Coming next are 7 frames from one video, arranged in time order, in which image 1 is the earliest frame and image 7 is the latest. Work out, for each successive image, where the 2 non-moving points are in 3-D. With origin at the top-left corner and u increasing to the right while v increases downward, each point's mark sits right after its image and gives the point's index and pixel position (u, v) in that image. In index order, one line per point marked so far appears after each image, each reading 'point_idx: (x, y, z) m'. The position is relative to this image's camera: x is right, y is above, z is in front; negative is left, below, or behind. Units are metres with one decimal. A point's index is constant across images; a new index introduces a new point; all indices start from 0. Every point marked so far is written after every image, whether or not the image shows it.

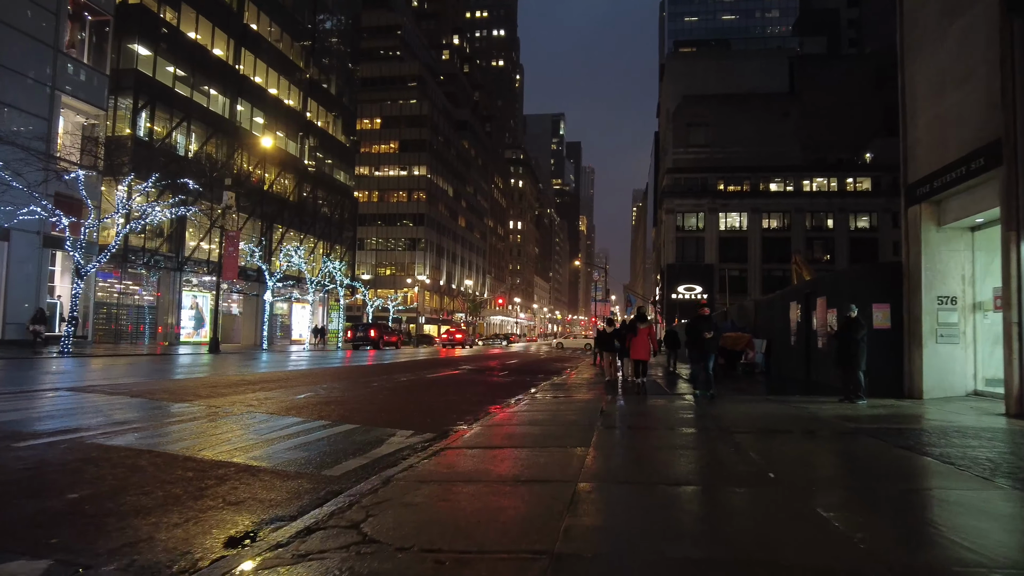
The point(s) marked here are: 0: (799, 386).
0: (+6.8, -2.4, +15.5) m
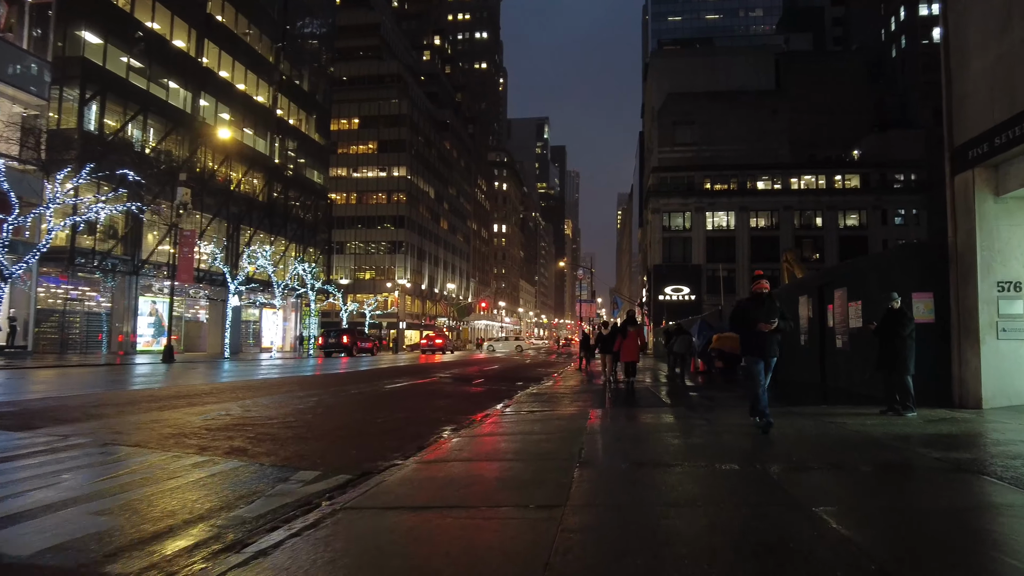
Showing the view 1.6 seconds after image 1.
0: (+6.2, -2.2, +13.3) m
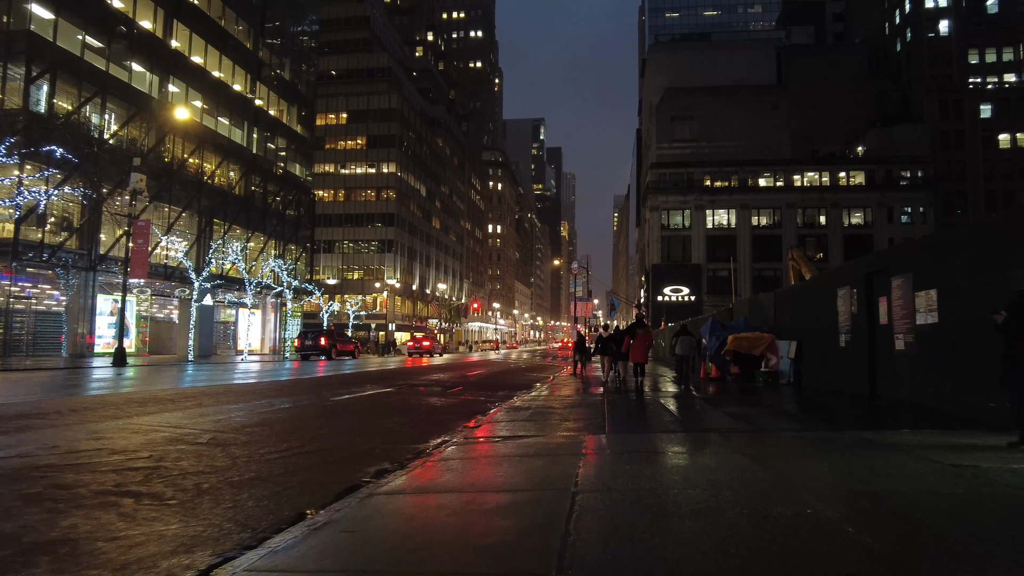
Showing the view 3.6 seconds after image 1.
0: (+5.8, -2.0, +10.4) m
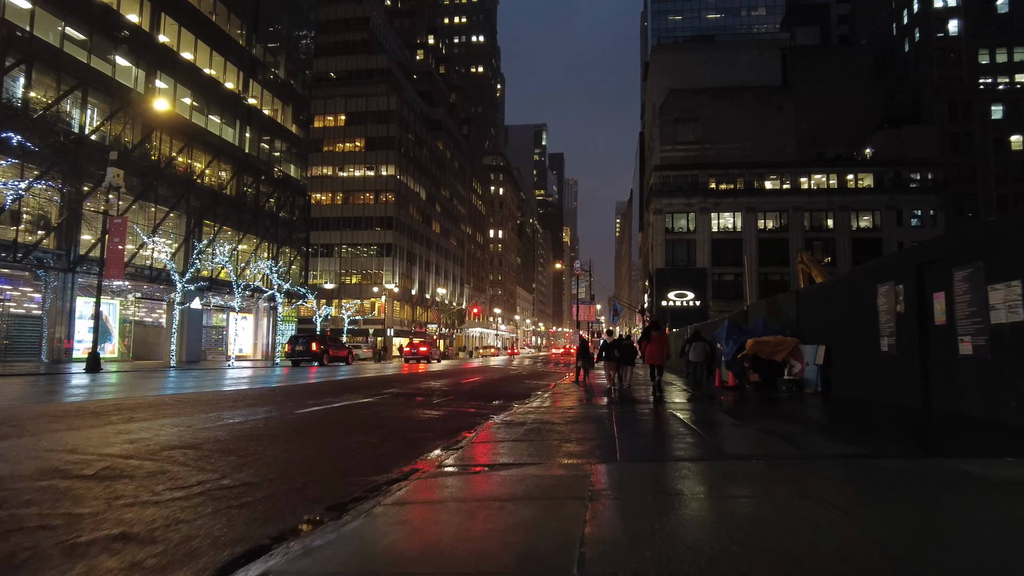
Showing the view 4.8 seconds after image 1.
0: (+5.7, -1.9, +8.7) m
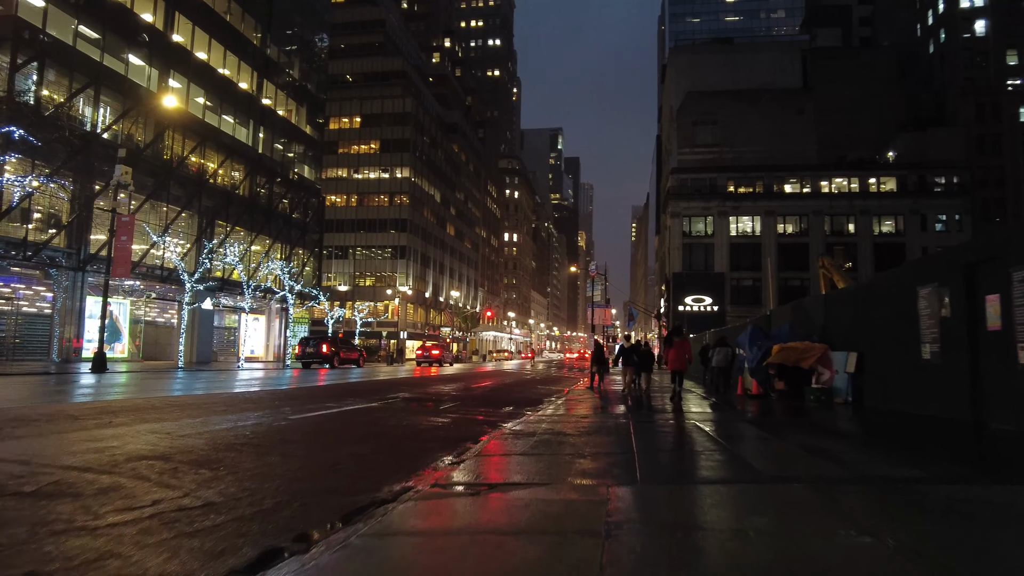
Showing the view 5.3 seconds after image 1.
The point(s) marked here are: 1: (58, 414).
0: (+5.8, -1.9, +7.8) m
1: (-6.5, -1.8, +9.3) m
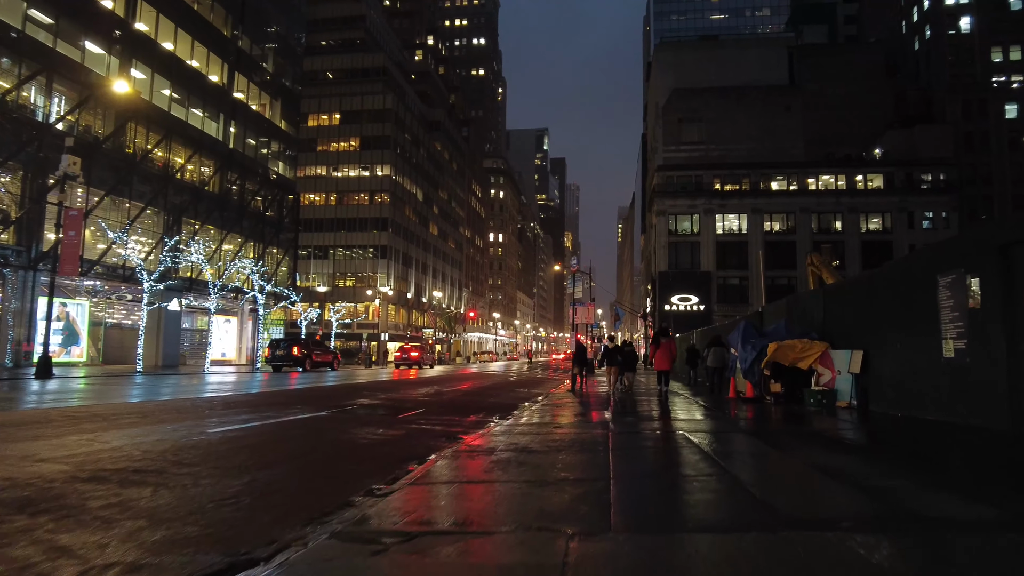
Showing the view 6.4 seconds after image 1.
0: (+5.3, -1.7, +6.3) m
1: (-7.0, -1.7, +7.6) m
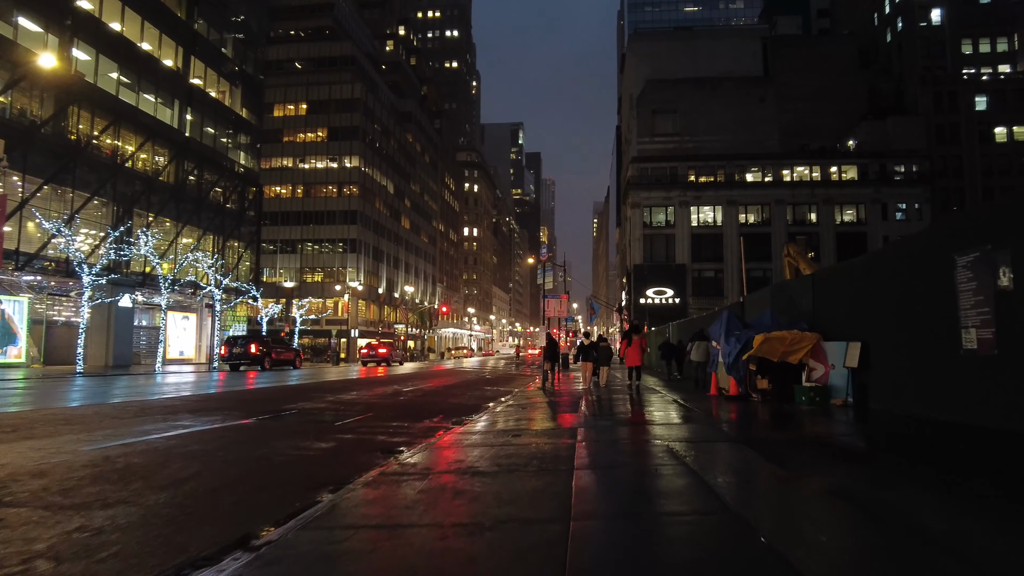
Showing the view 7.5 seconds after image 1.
0: (+4.8, -1.5, +5.0) m
1: (-7.6, -1.5, +5.8) m
